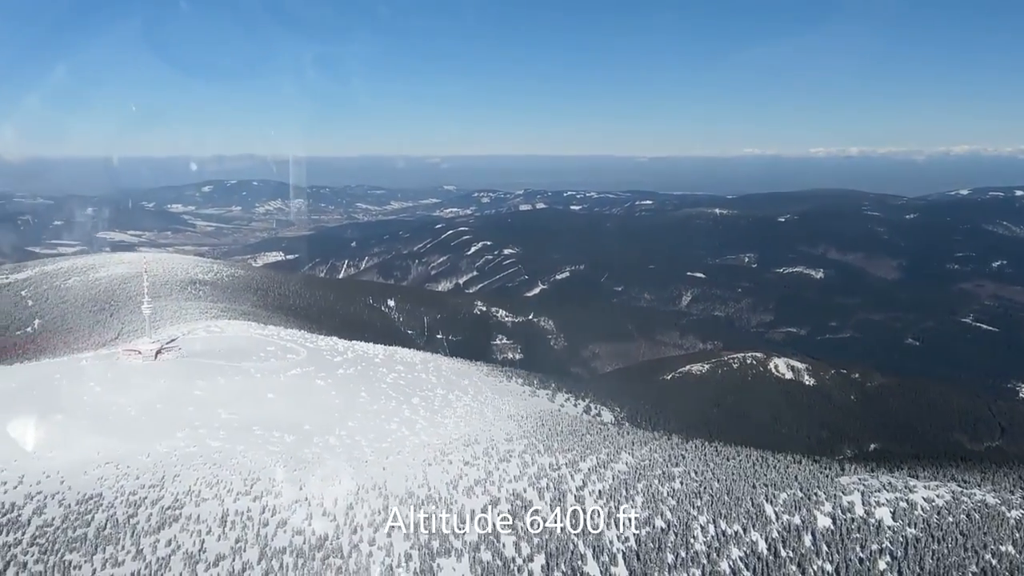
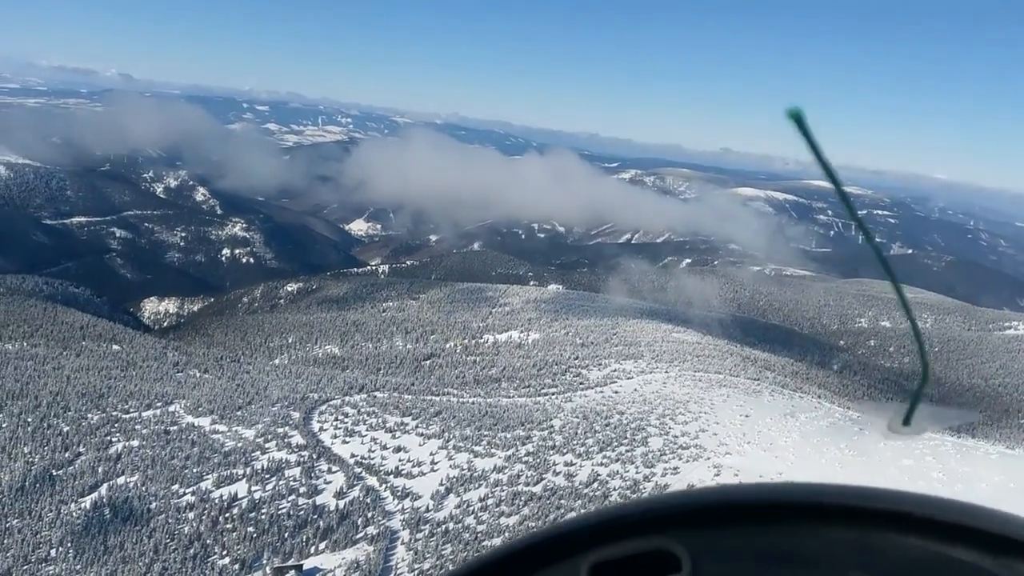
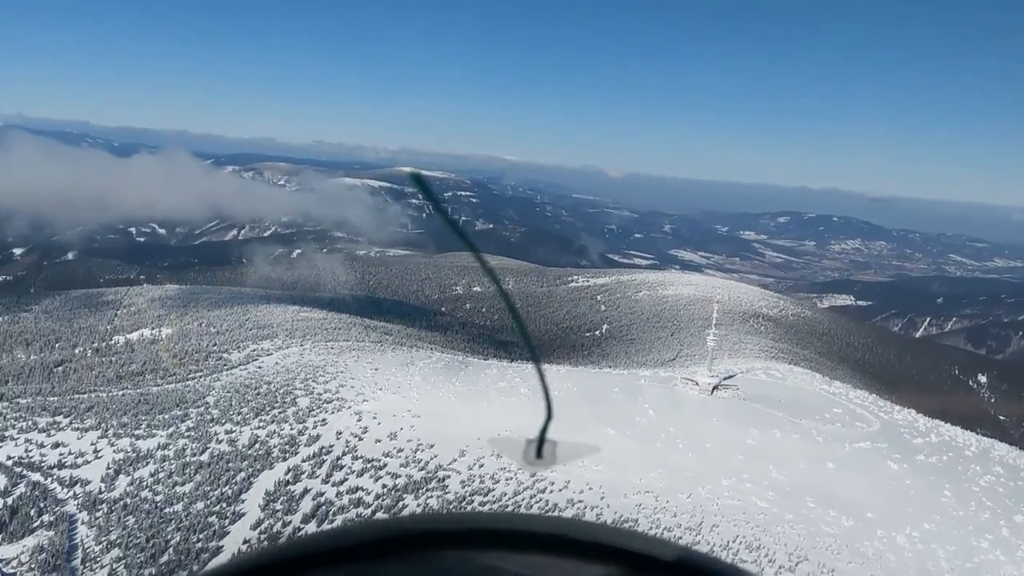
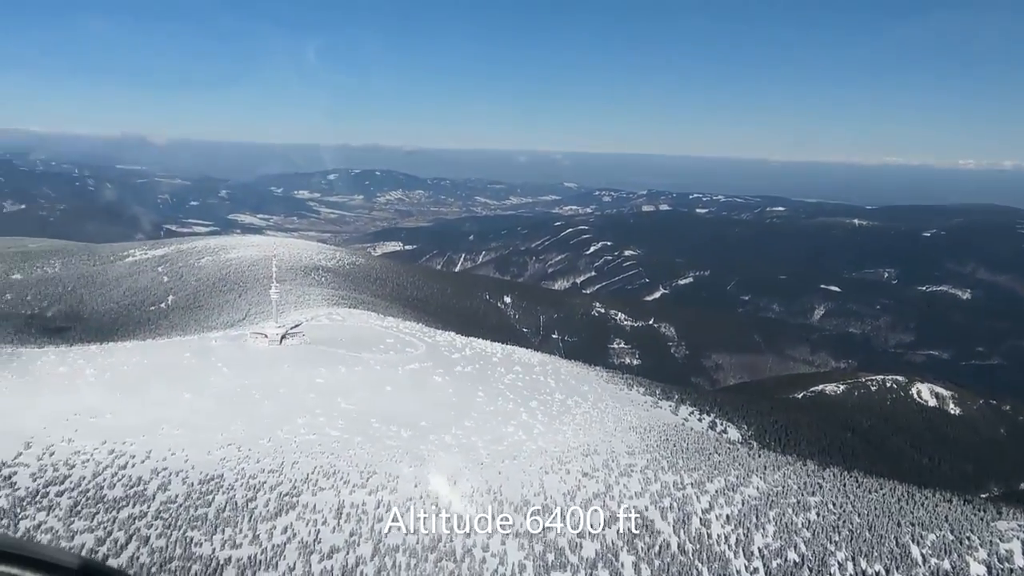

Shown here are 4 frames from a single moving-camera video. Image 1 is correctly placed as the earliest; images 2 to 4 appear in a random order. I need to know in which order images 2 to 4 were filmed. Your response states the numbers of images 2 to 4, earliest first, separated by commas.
4, 3, 2
